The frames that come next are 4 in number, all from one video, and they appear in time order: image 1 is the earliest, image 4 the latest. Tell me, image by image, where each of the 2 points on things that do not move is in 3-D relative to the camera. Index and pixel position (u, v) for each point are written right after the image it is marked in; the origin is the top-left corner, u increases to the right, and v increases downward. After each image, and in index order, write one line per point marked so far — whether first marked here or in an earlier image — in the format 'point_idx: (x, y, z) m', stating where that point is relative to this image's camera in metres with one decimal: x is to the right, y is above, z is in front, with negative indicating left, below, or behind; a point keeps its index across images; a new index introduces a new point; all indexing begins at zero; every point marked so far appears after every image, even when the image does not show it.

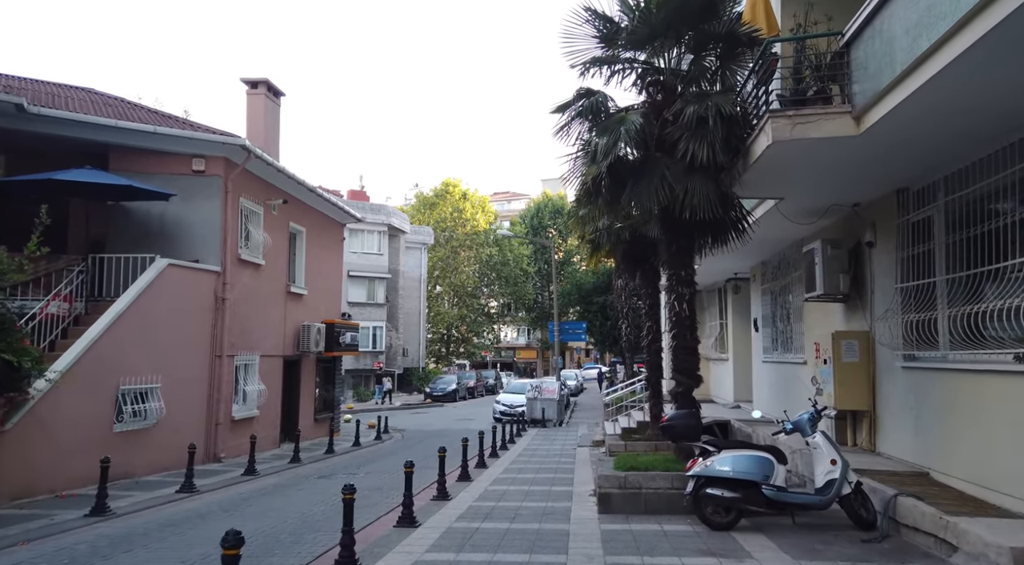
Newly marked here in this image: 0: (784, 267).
0: (+6.0, +0.3, +16.0) m
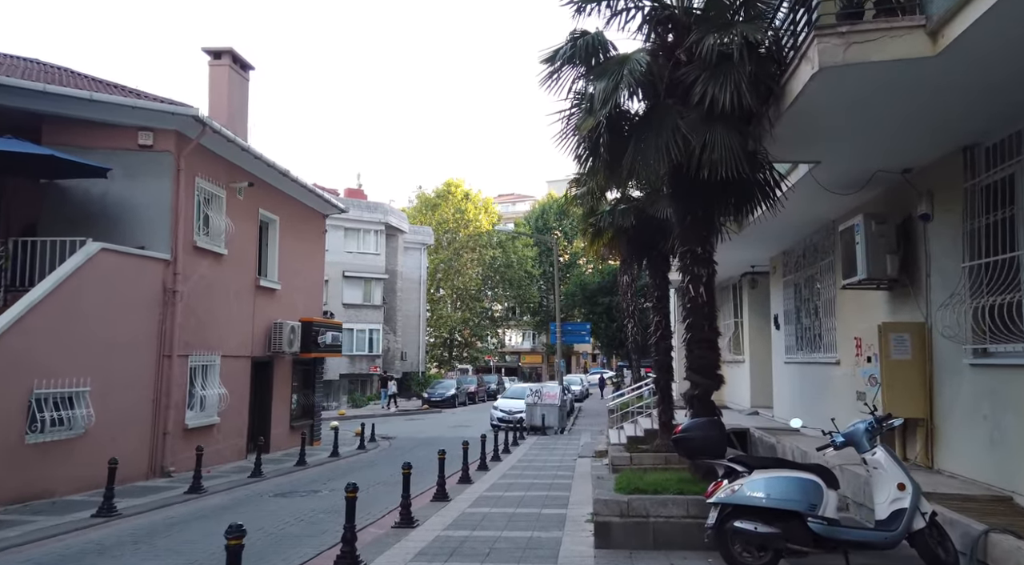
0: (+5.8, +0.5, +14.1) m
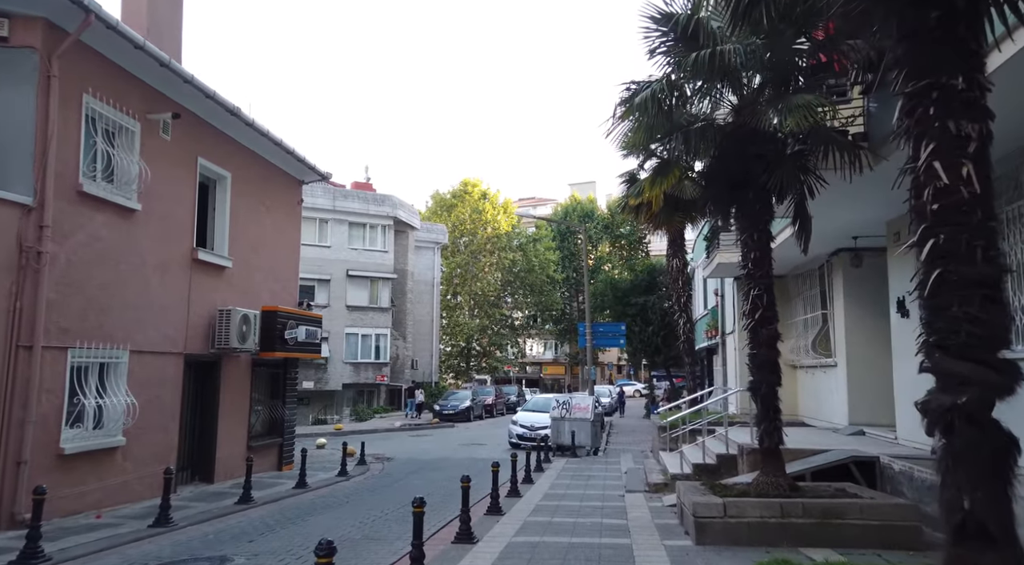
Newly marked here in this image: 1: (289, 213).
0: (+6.2, +1.1, +9.5) m
1: (-5.2, +1.6, +16.6) m
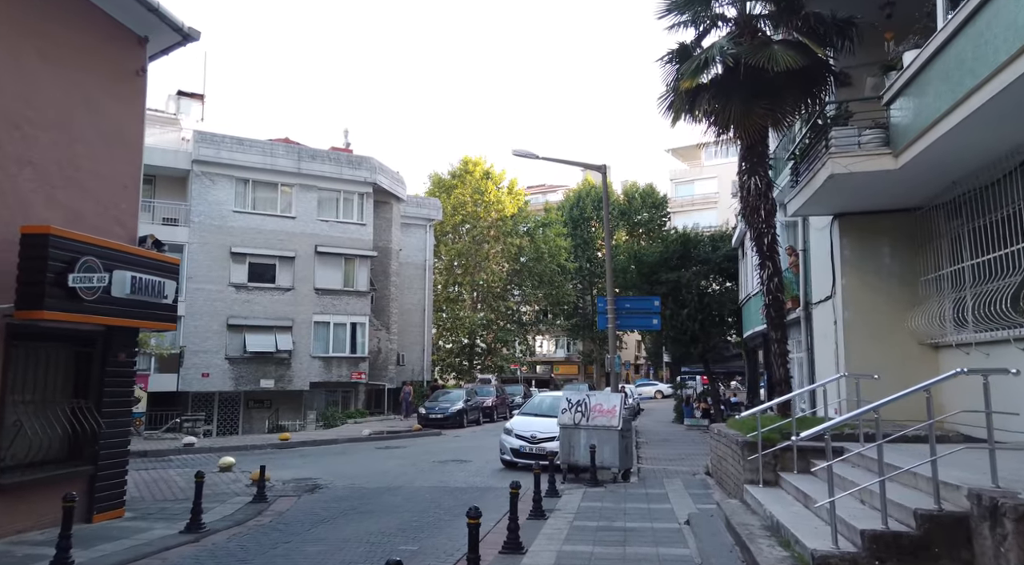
0: (+5.7, +2.3, +2.5) m
1: (-5.5, +2.7, +9.8) m
